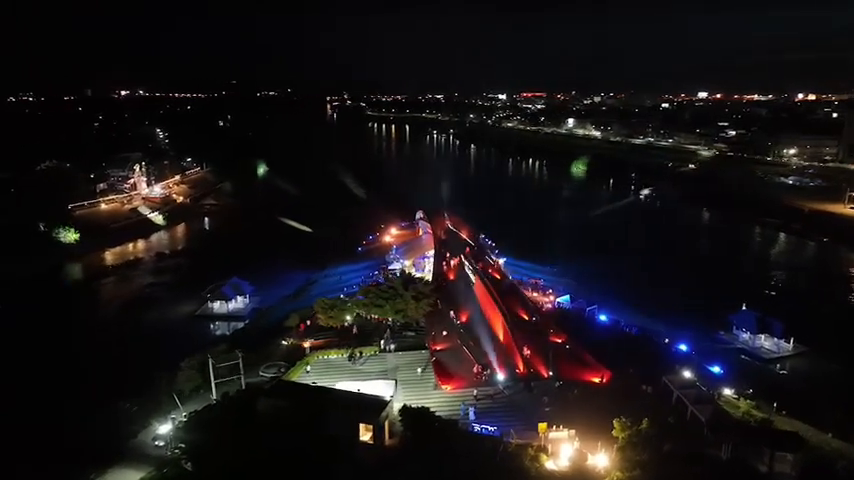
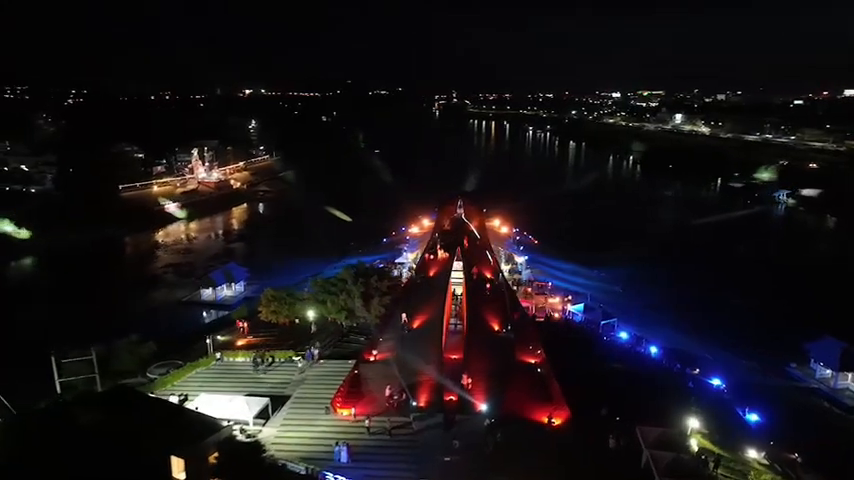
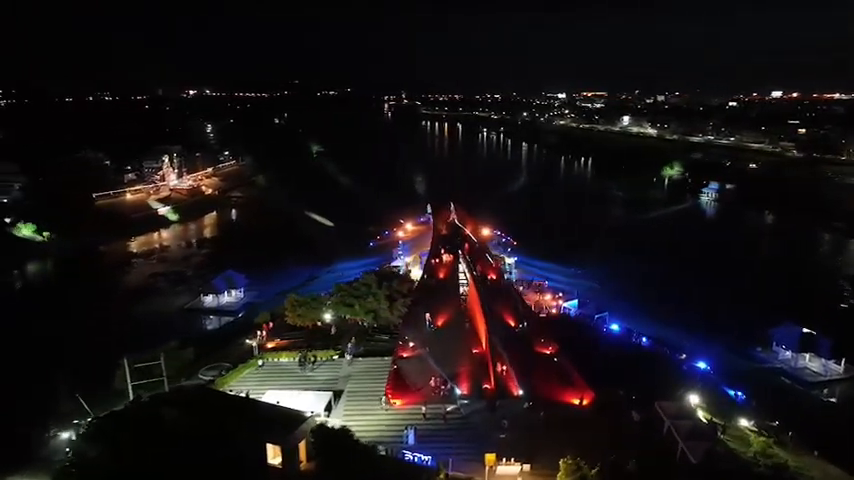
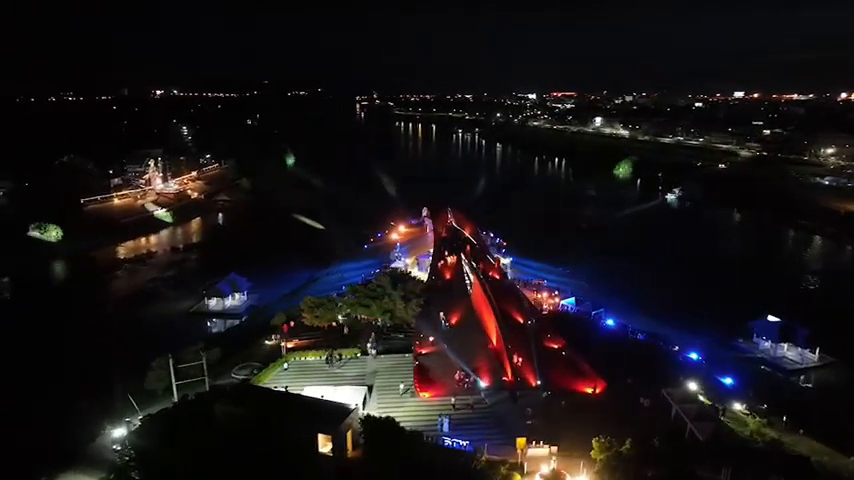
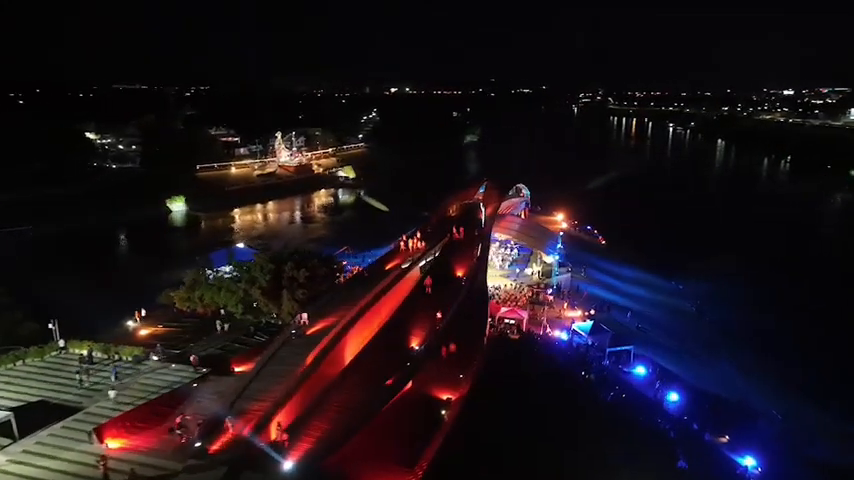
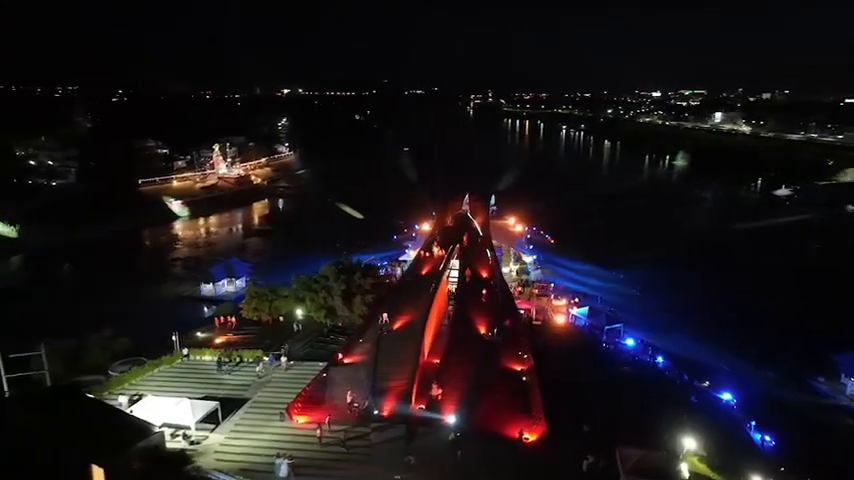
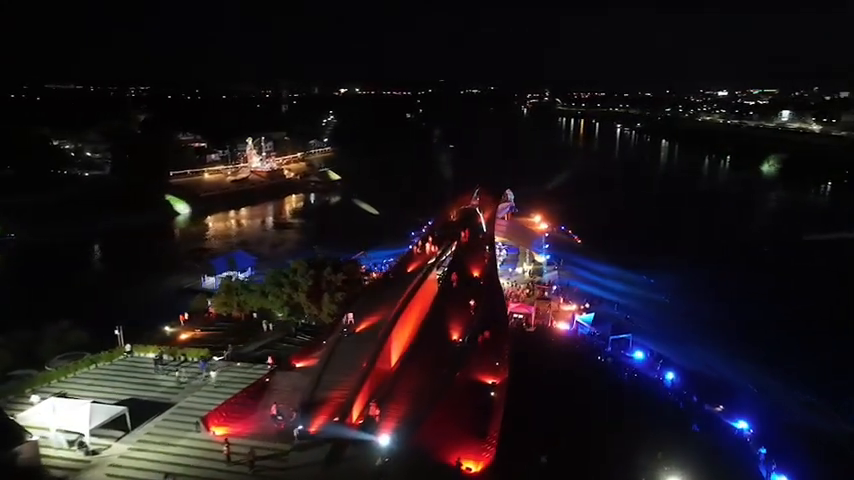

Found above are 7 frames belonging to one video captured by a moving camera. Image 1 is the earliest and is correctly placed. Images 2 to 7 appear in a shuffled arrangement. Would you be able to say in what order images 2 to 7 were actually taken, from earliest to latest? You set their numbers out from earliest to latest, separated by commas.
4, 3, 2, 6, 7, 5
